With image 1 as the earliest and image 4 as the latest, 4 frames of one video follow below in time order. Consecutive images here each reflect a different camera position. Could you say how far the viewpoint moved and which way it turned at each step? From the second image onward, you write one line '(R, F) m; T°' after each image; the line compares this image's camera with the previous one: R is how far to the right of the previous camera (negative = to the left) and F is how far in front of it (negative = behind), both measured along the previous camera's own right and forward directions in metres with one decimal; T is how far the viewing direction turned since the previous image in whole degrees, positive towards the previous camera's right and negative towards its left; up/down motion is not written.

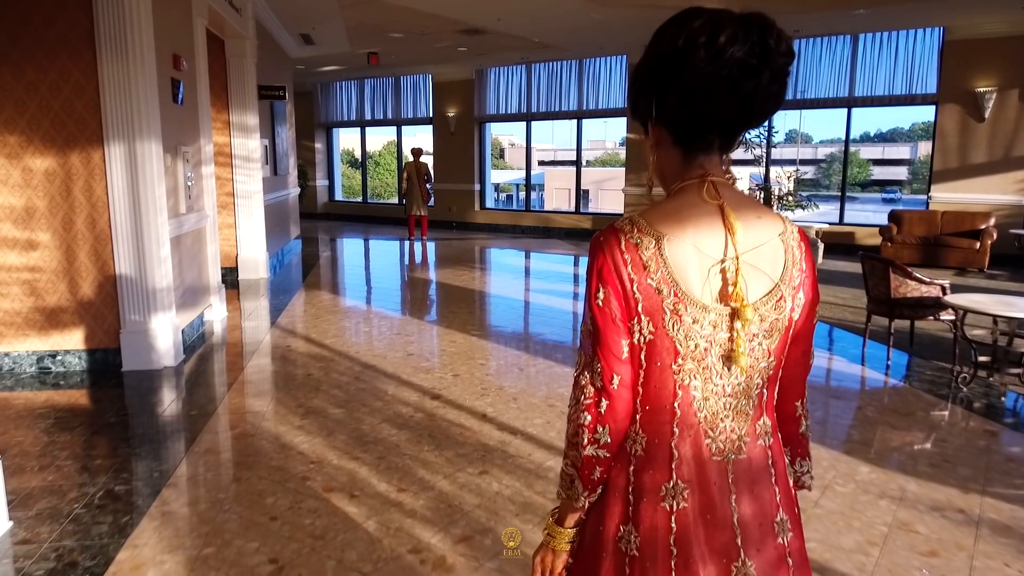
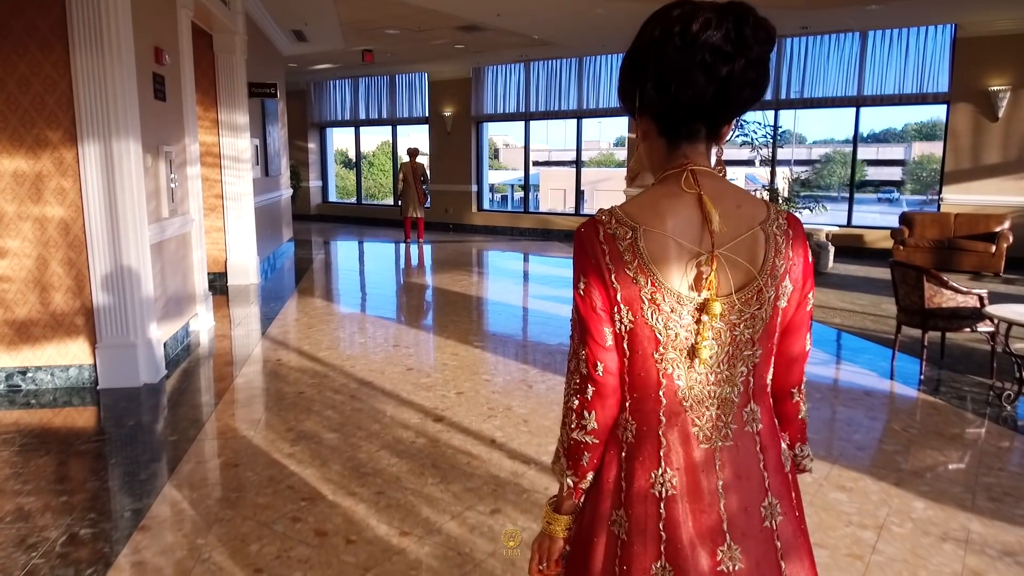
(-0.1, +0.3) m; 0°
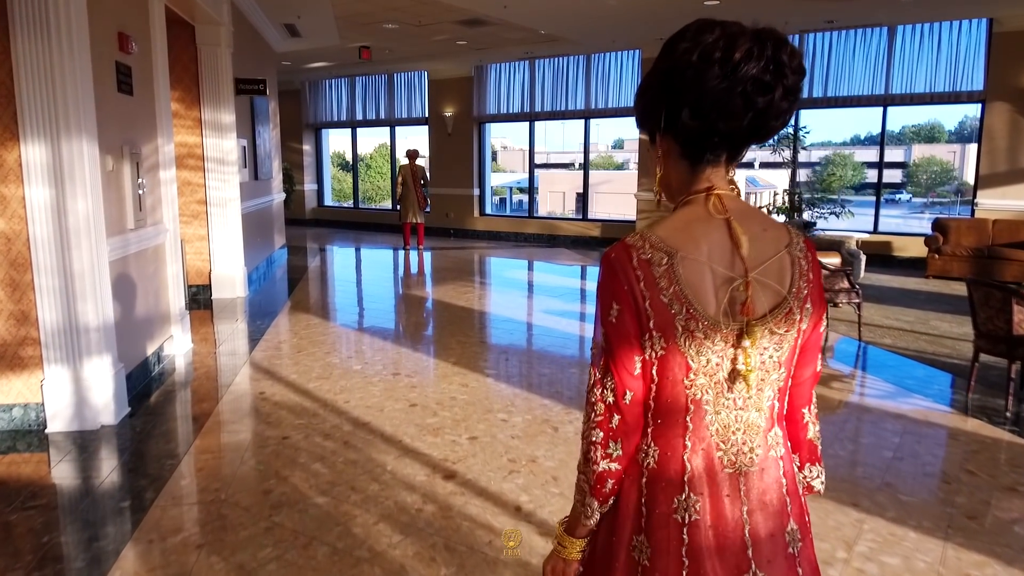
(-0.1, +0.6) m; 0°
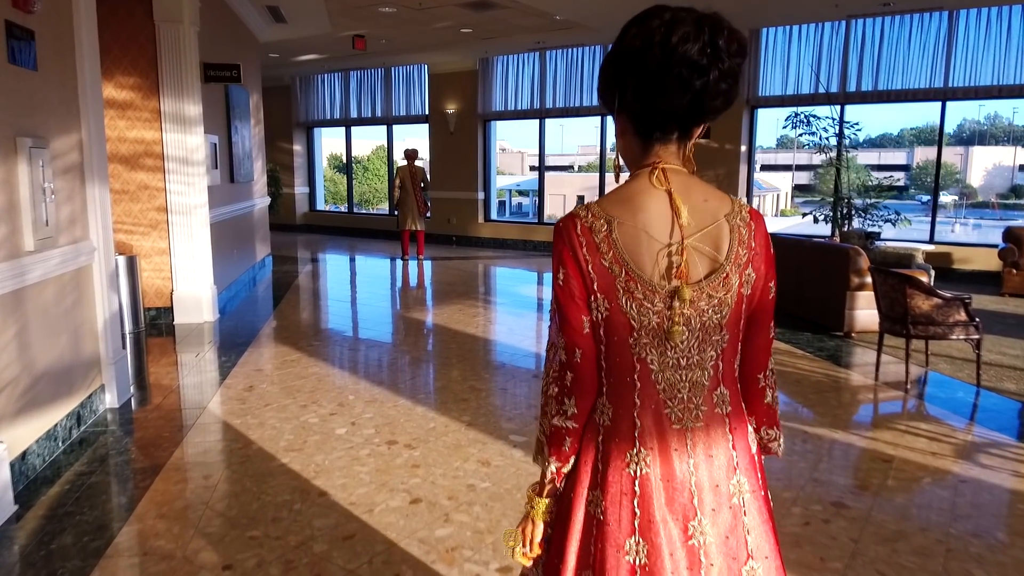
(-0.2, +1.1) m; 0°
